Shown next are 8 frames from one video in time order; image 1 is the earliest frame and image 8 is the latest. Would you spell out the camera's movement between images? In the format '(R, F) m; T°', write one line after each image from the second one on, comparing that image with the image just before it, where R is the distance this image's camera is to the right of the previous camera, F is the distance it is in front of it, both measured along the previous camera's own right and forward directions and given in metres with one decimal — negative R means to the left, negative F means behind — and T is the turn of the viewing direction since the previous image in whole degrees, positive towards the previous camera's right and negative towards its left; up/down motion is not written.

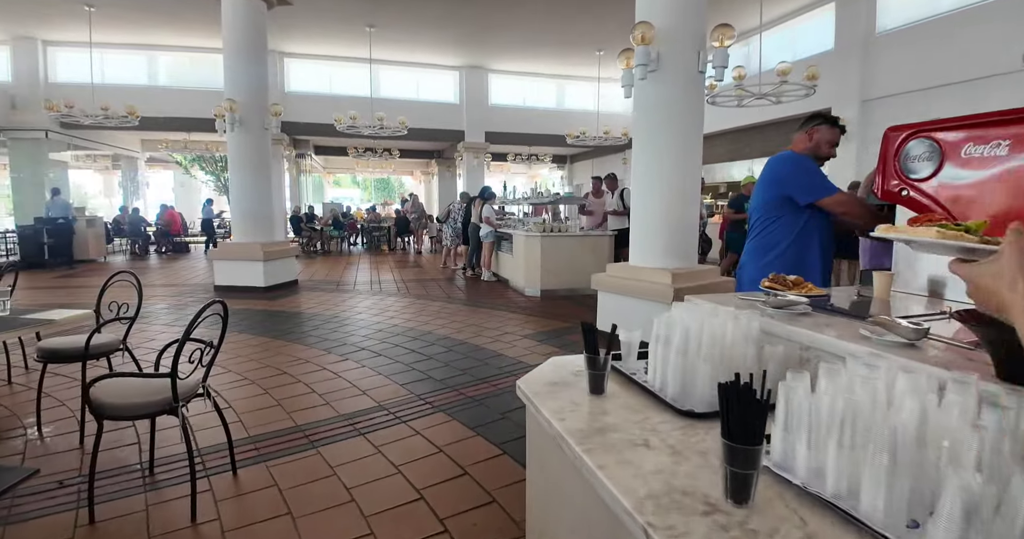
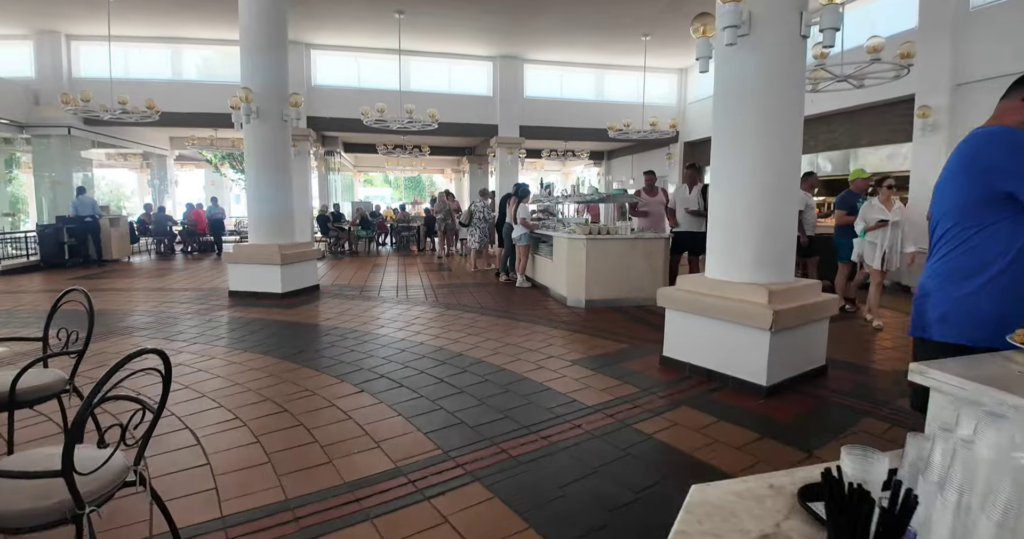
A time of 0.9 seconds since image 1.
(-0.1, +0.8) m; -3°
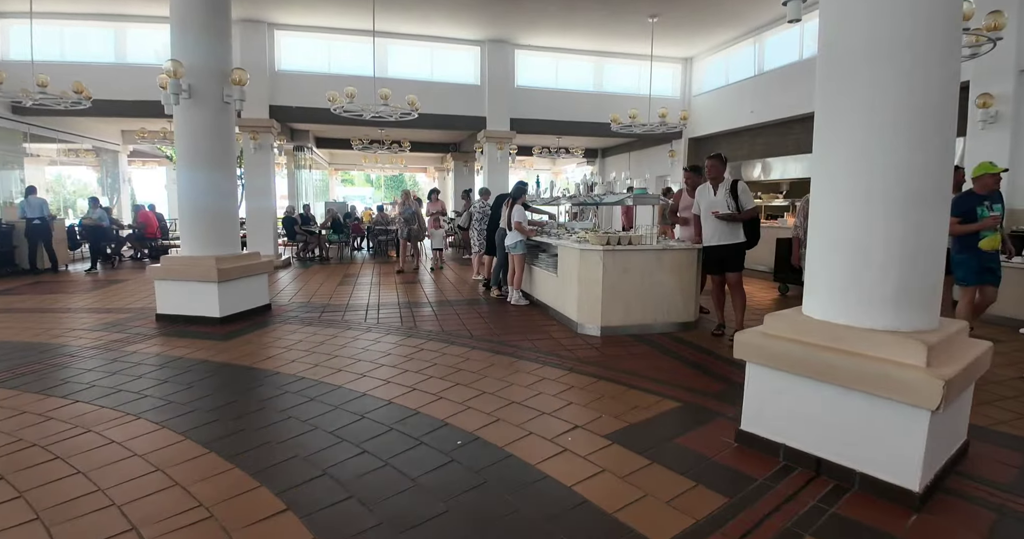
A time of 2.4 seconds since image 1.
(-0.1, +1.2) m; +2°
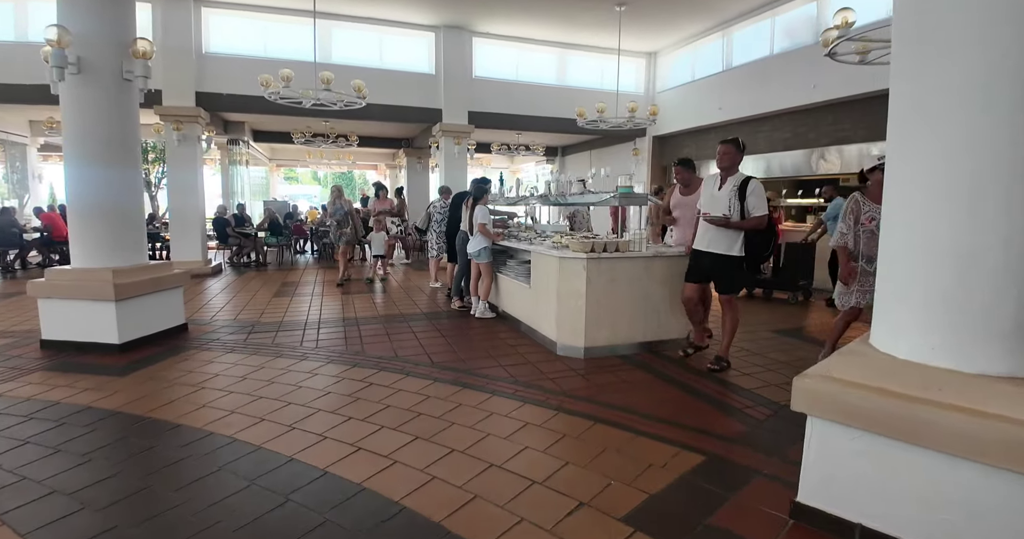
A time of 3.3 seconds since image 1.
(-0.1, +0.7) m; +5°
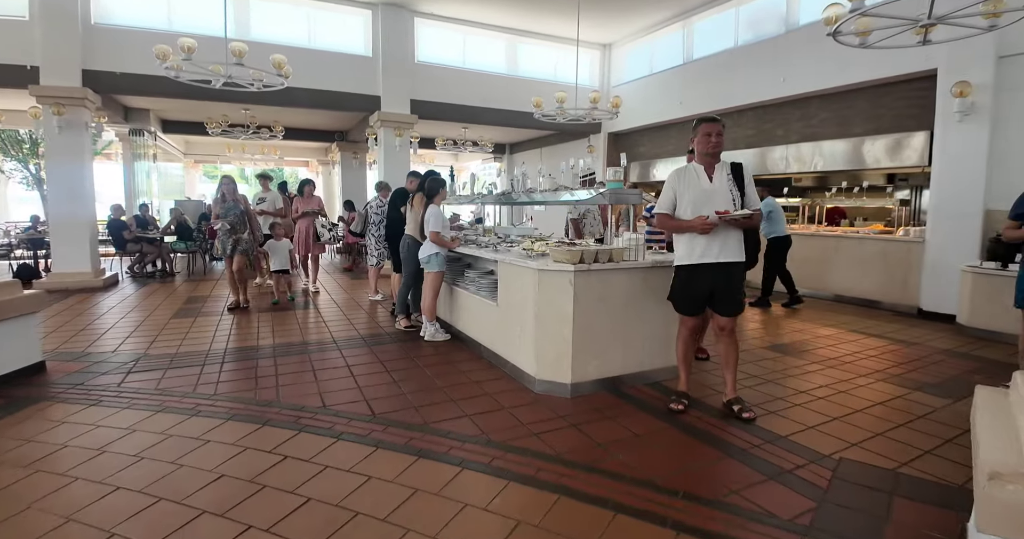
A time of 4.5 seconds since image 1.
(-0.1, +0.9) m; +7°
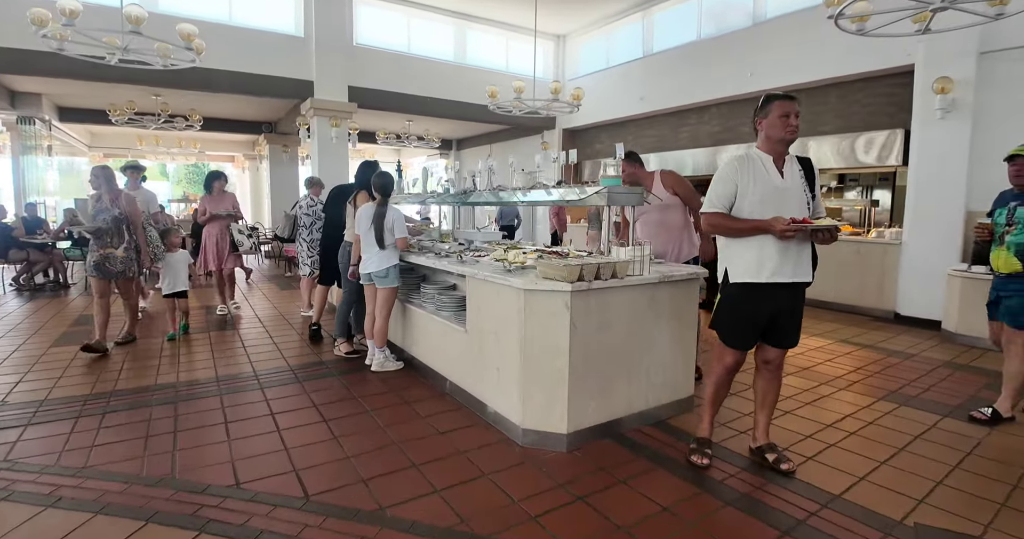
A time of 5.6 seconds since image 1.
(-0.2, +0.7) m; +6°
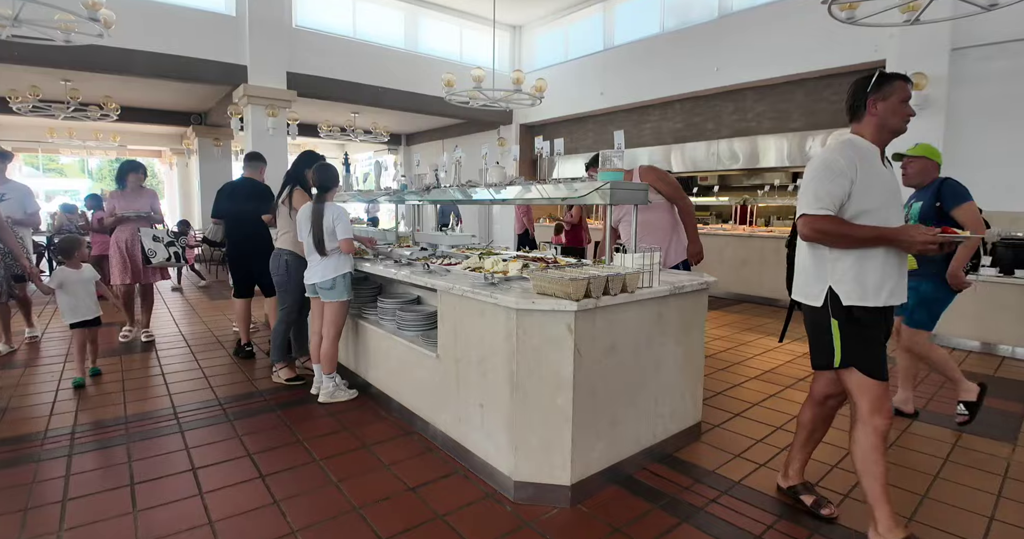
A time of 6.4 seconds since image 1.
(-0.1, +0.5) m; +6°
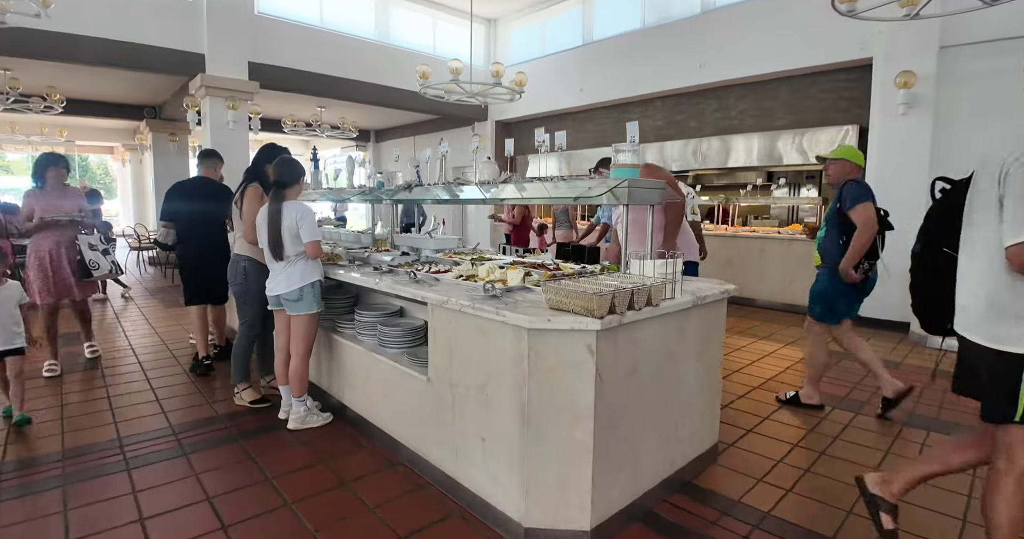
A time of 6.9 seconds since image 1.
(-0.1, +0.3) m; +3°
